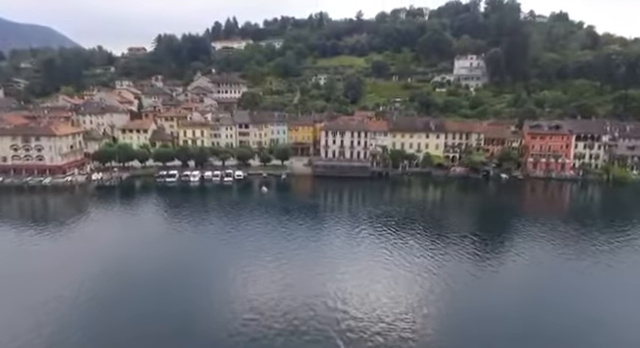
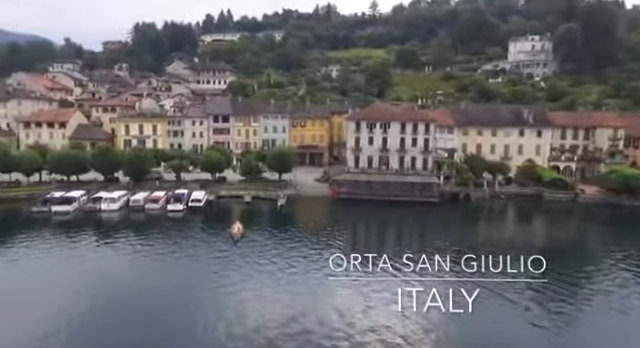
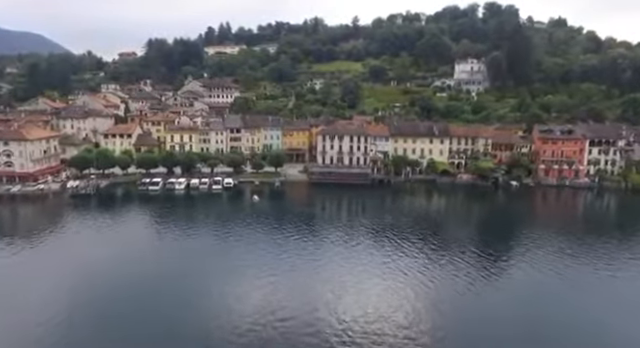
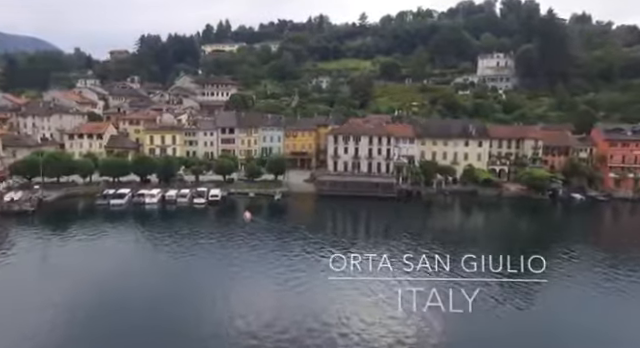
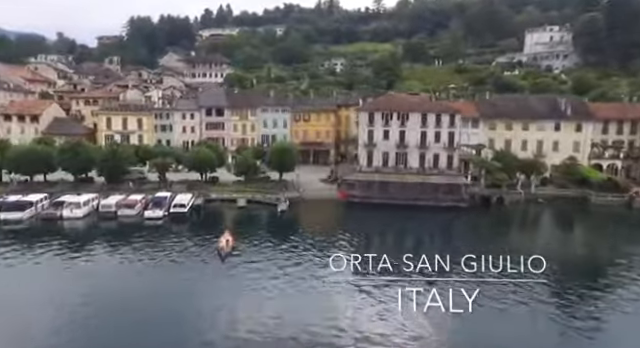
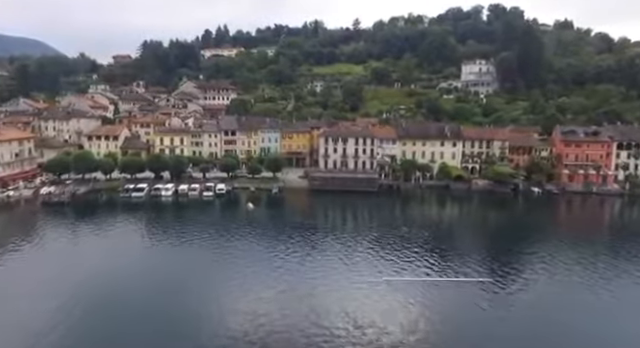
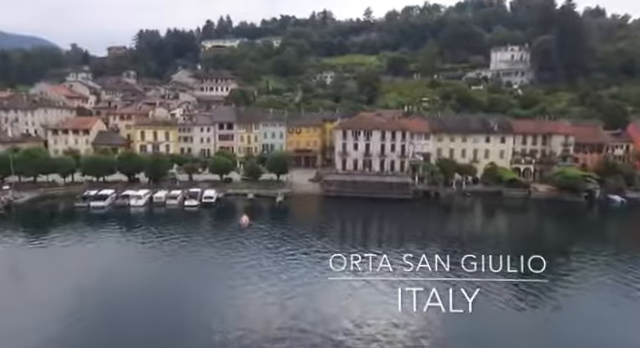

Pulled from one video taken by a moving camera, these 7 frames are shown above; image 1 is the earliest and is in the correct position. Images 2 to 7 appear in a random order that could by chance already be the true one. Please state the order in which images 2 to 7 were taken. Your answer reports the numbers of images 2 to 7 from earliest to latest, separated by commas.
3, 6, 4, 7, 2, 5
